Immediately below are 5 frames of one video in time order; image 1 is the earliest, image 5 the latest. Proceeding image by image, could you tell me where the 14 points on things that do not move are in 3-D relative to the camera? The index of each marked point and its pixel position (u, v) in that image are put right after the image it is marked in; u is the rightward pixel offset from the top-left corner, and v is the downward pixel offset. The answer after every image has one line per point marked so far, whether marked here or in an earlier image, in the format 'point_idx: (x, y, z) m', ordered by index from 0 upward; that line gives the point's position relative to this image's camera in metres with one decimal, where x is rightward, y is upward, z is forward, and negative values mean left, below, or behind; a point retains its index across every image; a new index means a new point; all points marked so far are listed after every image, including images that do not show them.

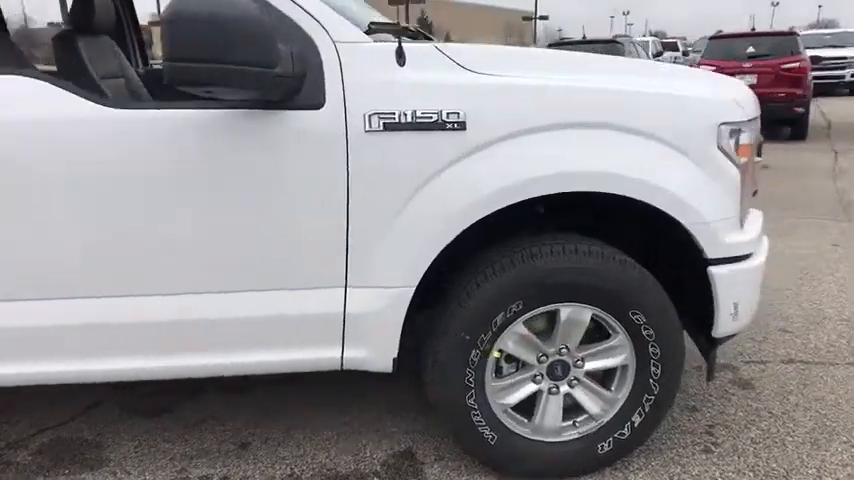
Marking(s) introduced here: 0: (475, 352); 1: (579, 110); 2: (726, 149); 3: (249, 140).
0: (+0.2, -0.4, +2.2) m
1: (+0.5, +0.4, +2.1) m
2: (+1.1, +0.3, +2.2) m
3: (-0.6, +0.3, +2.0) m
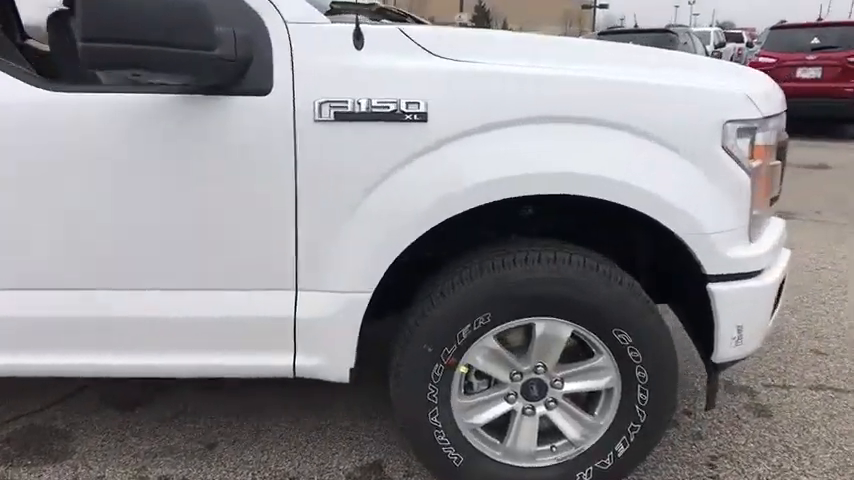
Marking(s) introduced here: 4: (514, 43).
0: (0.0, -0.4, +2.0) m
1: (+0.4, +0.4, +1.9) m
2: (+0.9, +0.3, +2.0) m
3: (-0.7, +0.3, +1.8) m
4: (+0.3, +0.6, +2.0) m
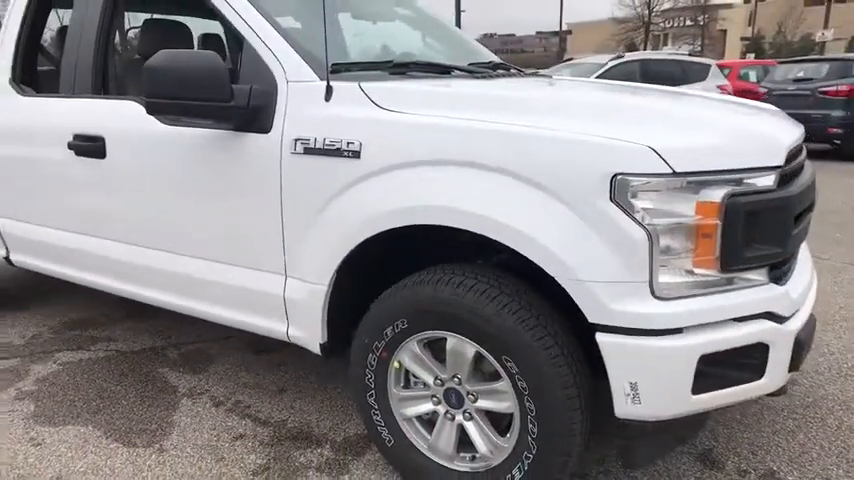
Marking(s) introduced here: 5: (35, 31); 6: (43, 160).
0: (-0.2, -0.5, +2.5) m
1: (+0.1, +0.3, +2.2) m
2: (+0.6, +0.1, +2.0) m
3: (-0.8, +0.4, +2.7) m
4: (+0.1, +0.5, +2.4) m
5: (-2.4, +1.3, +3.8) m
6: (-2.1, +0.4, +3.5) m
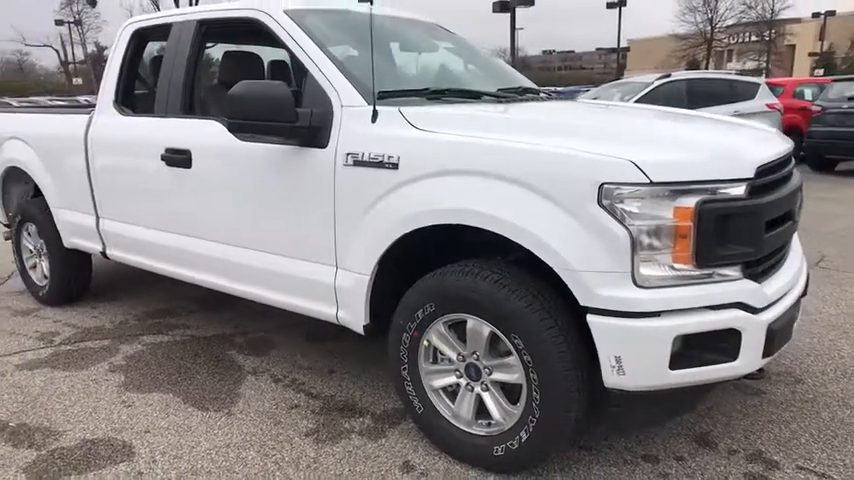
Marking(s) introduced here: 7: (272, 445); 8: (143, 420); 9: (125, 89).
0: (-0.1, -0.5, +3.0) m
1: (+0.3, +0.3, +2.6) m
2: (+0.7, +0.1, +2.4) m
3: (-0.7, +0.4, +3.2) m
4: (+0.3, +0.5, +2.8) m
5: (-2.1, +1.3, +4.5) m
6: (-1.9, +0.5, +4.2) m
7: (-0.8, -1.1, +3.2) m
8: (-1.6, -1.0, +3.6) m
9: (-2.2, +1.1, +4.5) m
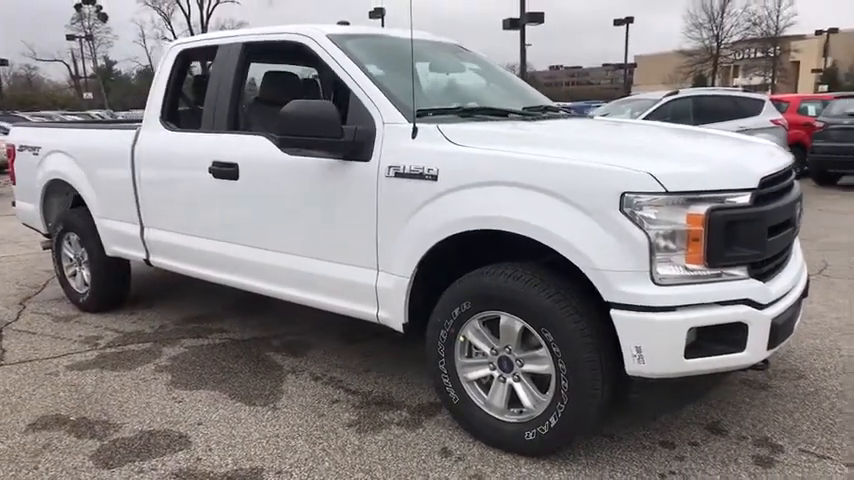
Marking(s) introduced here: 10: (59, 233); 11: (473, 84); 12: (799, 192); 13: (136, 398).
0: (+0.1, -0.5, +3.3) m
1: (+0.4, +0.3, +2.9) m
2: (+0.9, +0.1, +2.7) m
3: (-0.5, +0.4, +3.5) m
4: (+0.4, +0.5, +3.1) m
5: (-1.9, +1.2, +4.9) m
6: (-1.7, +0.4, +4.5) m
7: (-0.6, -1.1, +3.5) m
8: (-1.4, -1.1, +3.9) m
9: (-2.0, +1.0, +4.8) m
10: (-3.4, +0.1, +5.9) m
11: (+0.3, +1.0, +4.2) m
12: (+2.0, +0.3, +3.4) m
13: (-1.9, -1.0, +4.1) m
